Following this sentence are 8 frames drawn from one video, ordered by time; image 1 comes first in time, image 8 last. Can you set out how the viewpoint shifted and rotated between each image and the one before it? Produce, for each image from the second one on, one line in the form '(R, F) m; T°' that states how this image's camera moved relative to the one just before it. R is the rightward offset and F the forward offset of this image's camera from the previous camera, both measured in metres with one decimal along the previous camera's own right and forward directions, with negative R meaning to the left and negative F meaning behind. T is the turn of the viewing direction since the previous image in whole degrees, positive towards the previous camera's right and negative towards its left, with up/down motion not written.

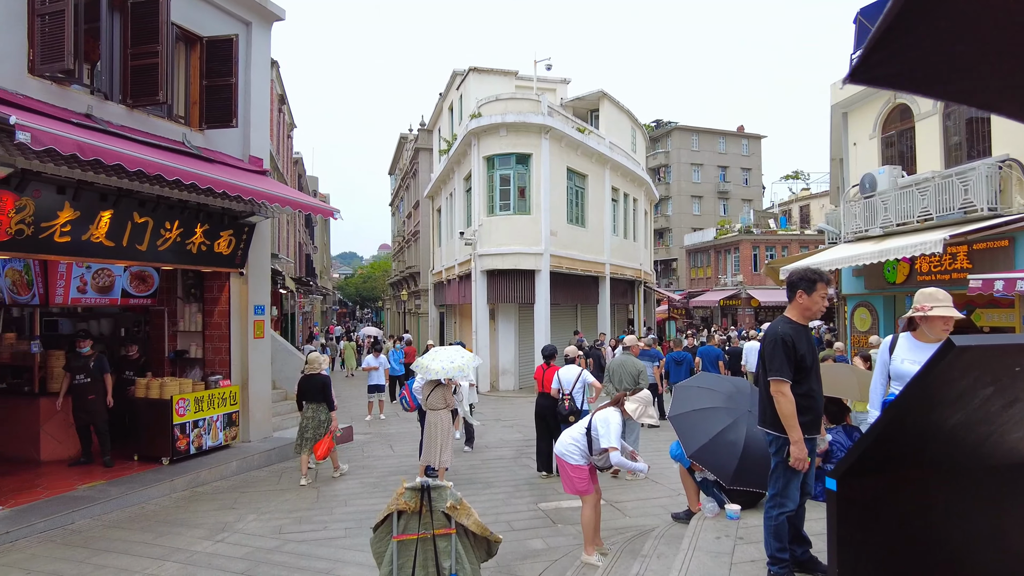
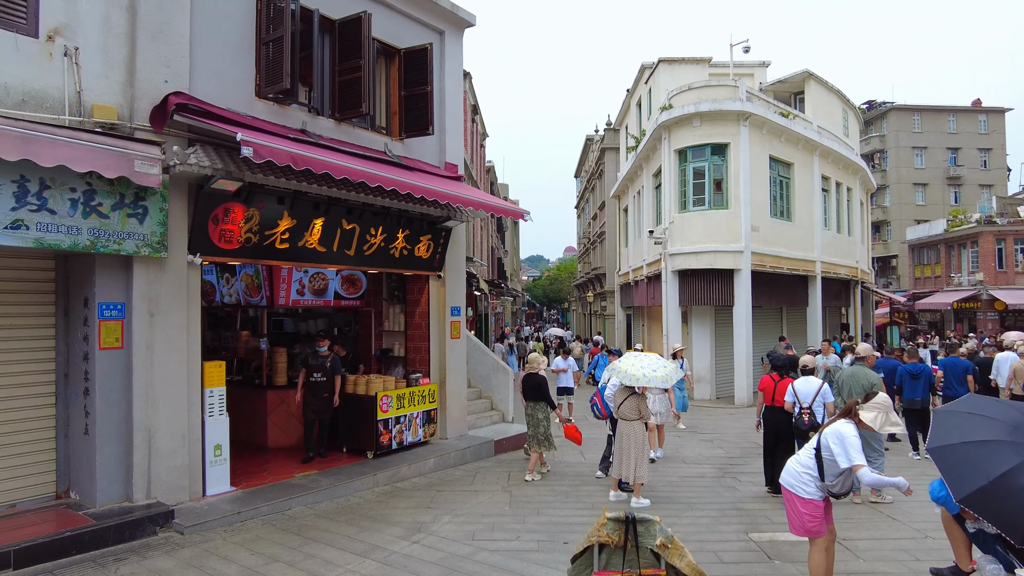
(-0.1, +0.4) m; -16°
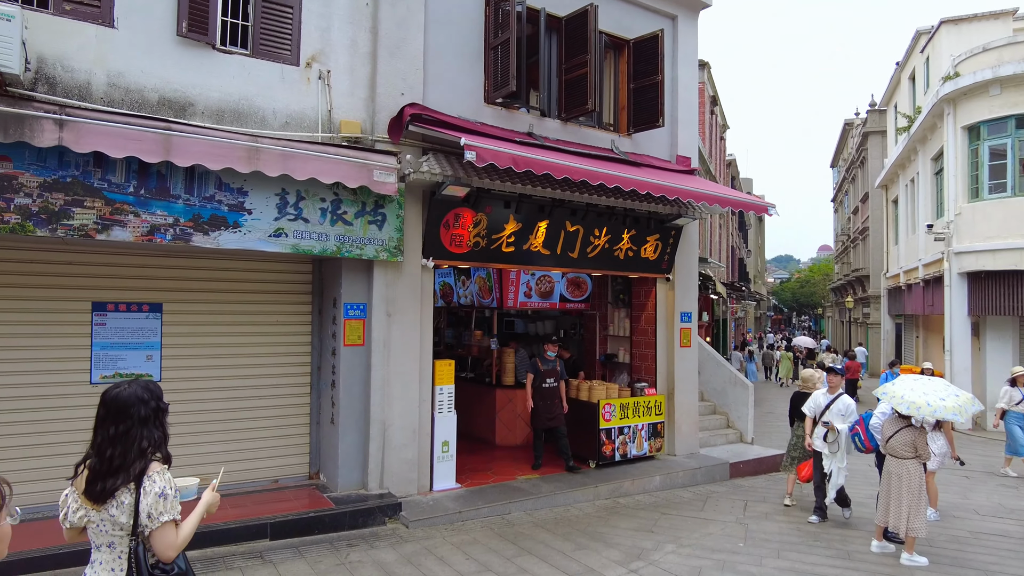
(+0.1, +0.4) m; -20°
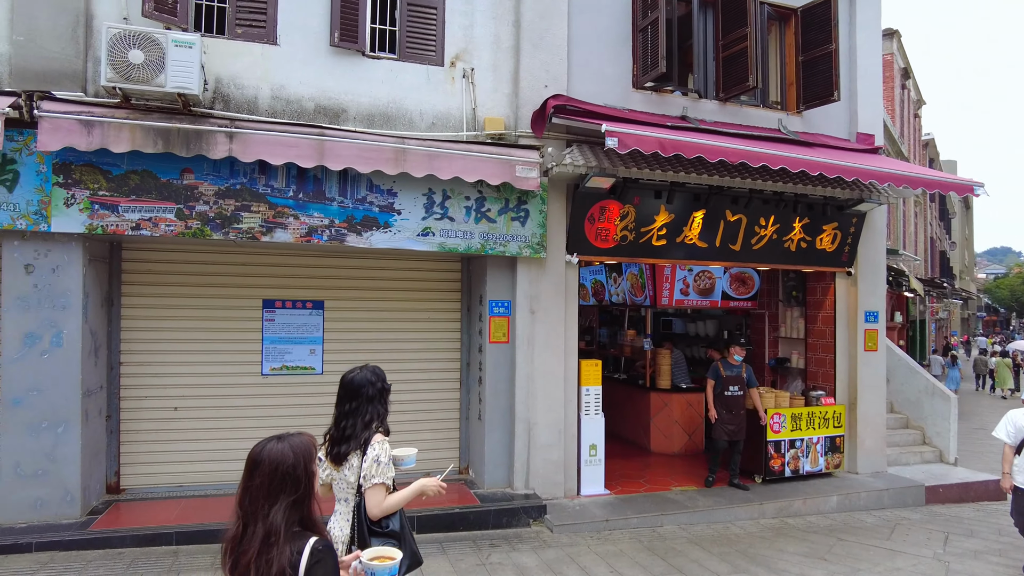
(+0.1, +0.3) m; -14°
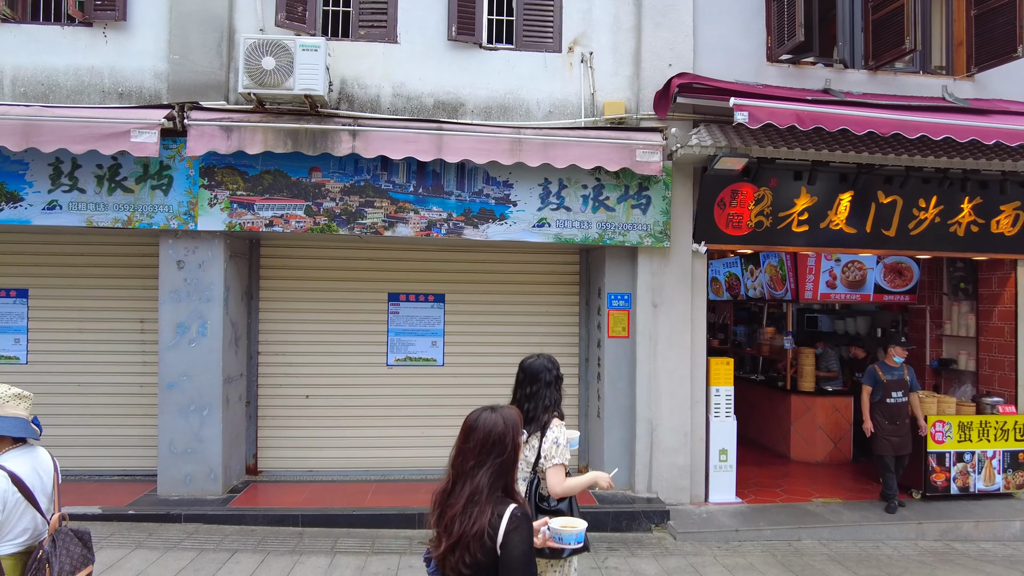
(+0.1, +0.2) m; -11°
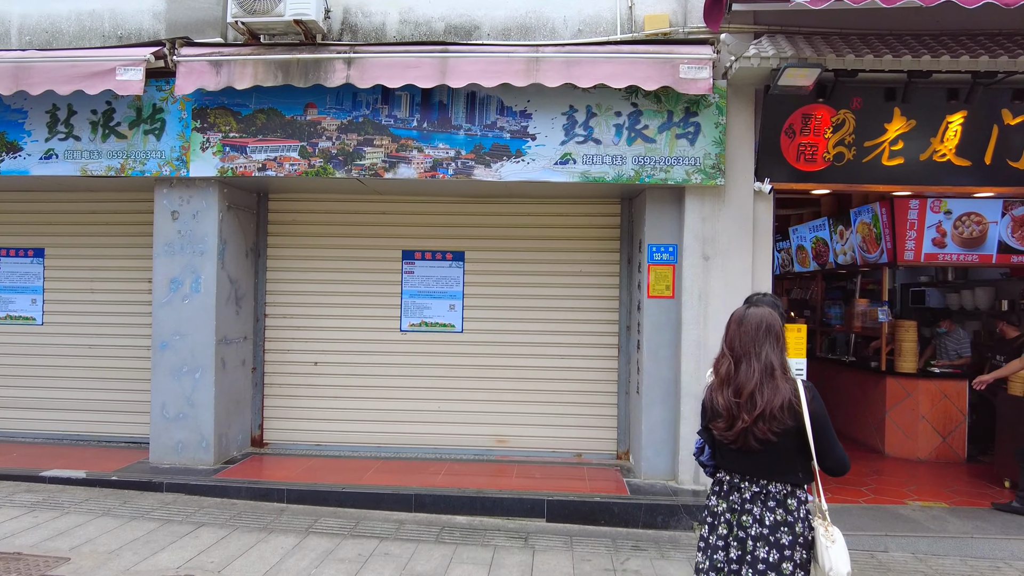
(+0.6, +0.9) m; -8°
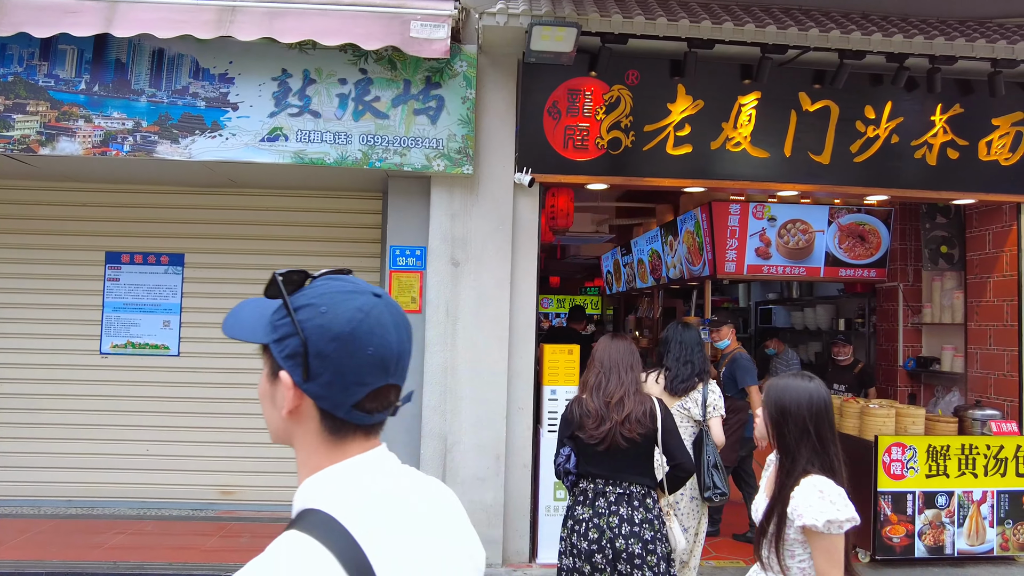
(+1.4, +0.9) m; +6°
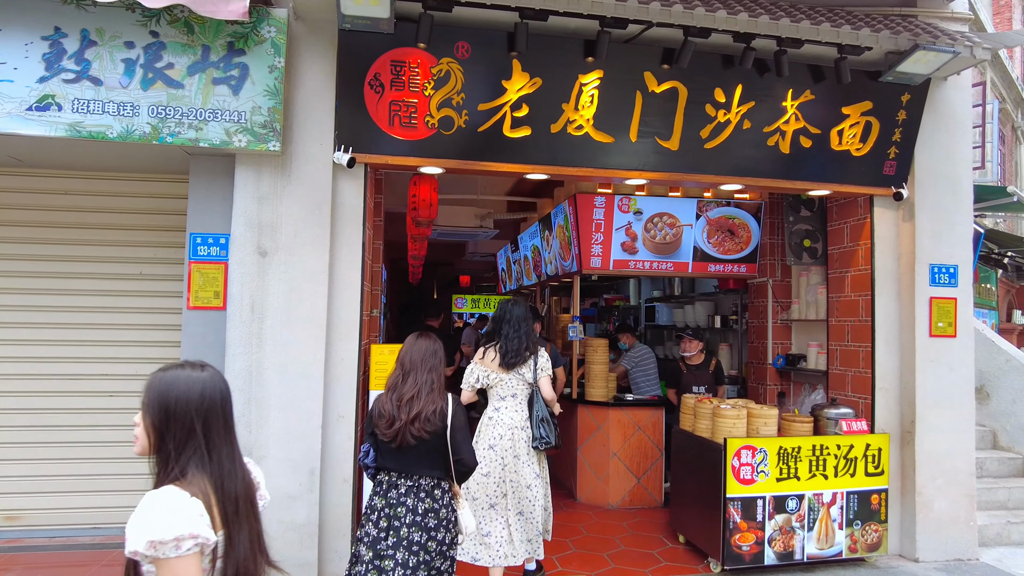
(+0.7, +0.3) m; +5°
